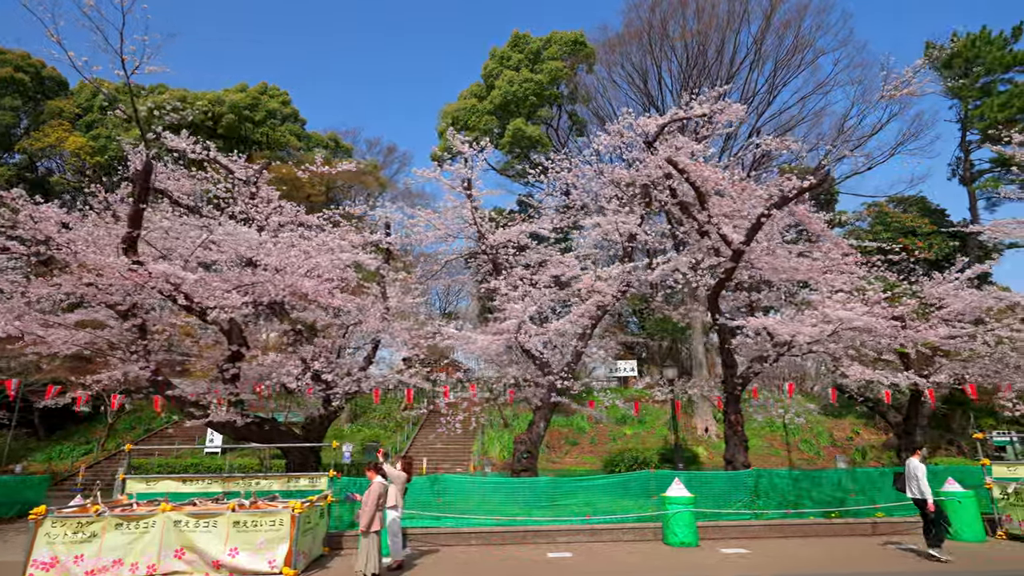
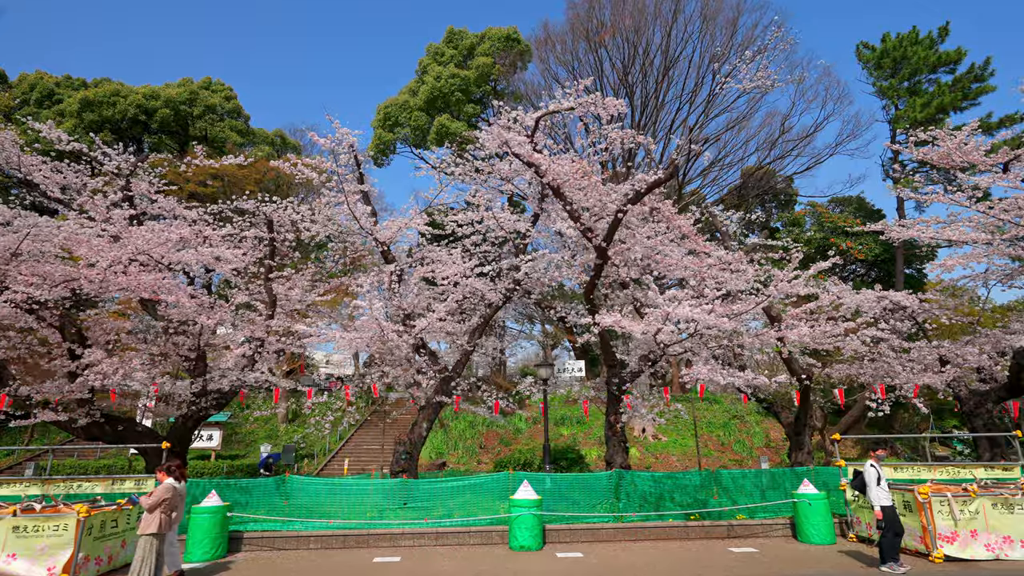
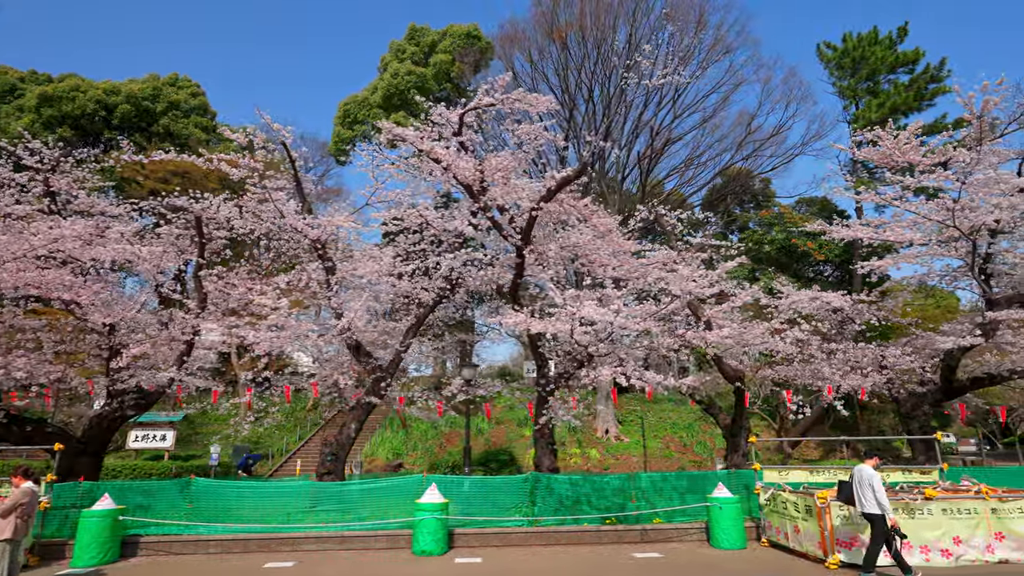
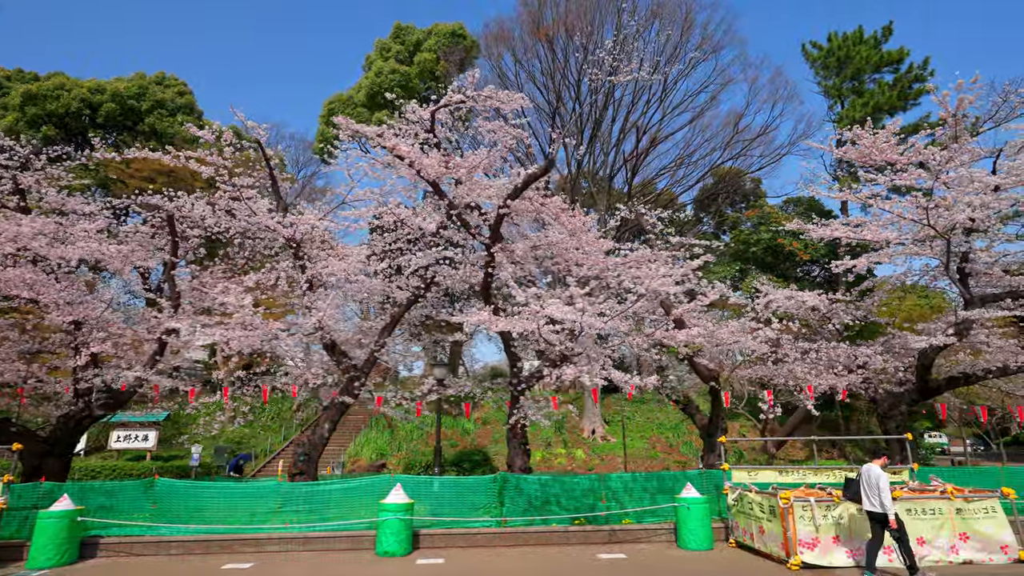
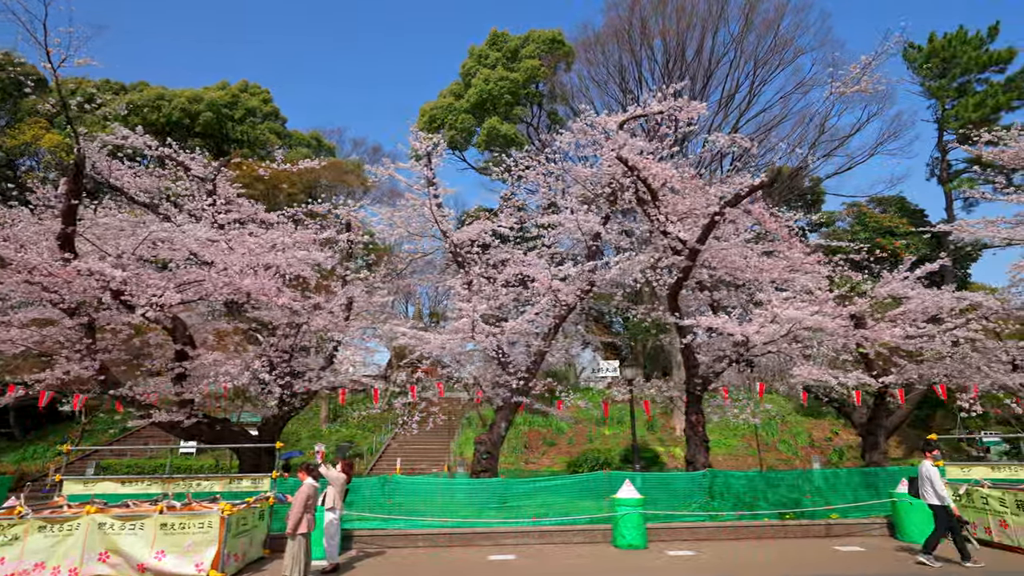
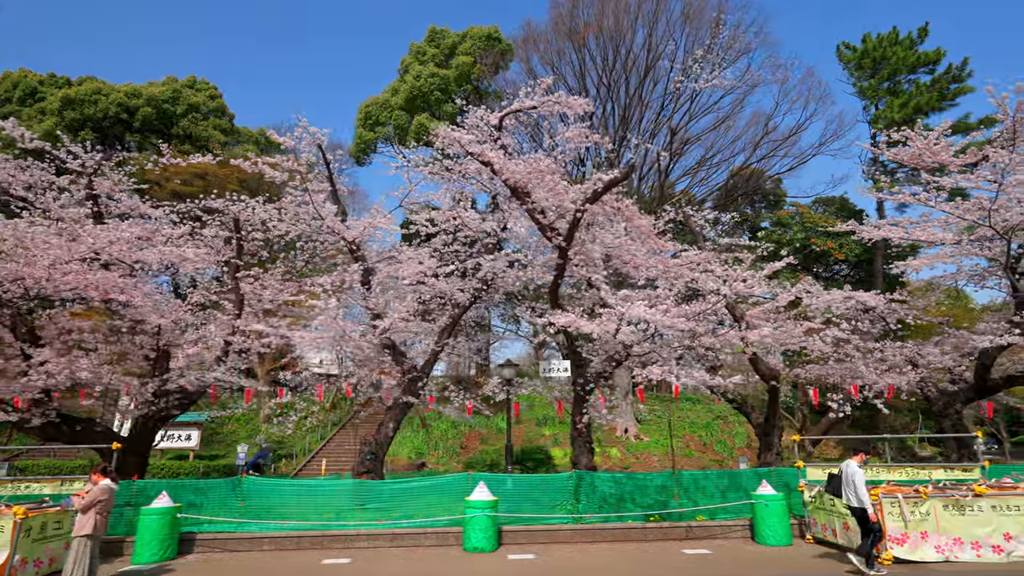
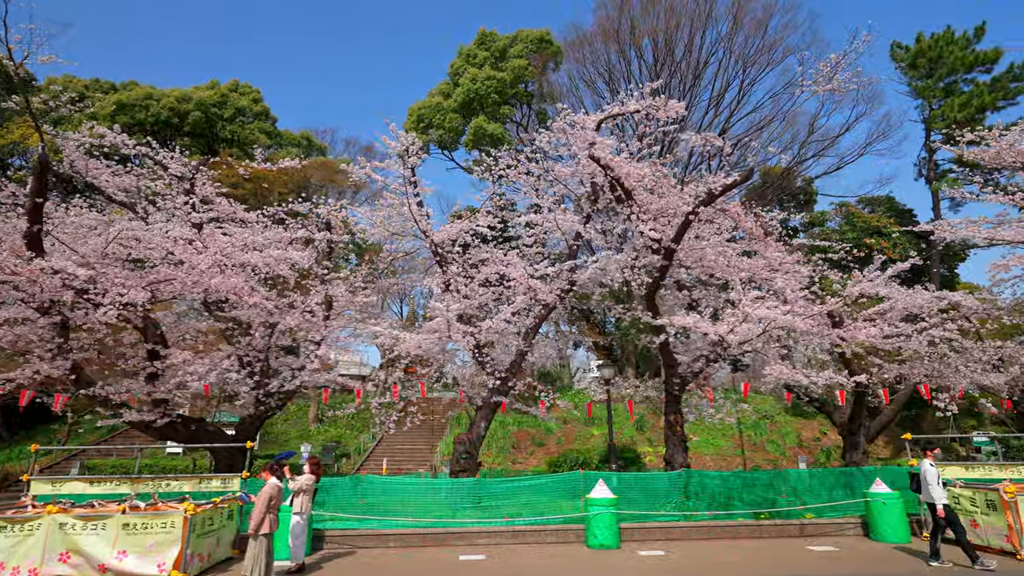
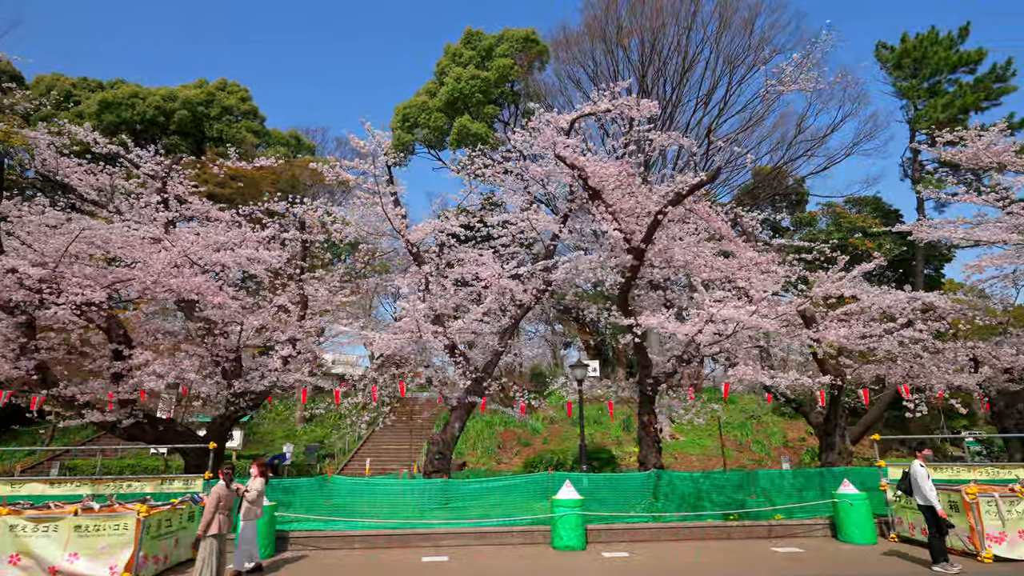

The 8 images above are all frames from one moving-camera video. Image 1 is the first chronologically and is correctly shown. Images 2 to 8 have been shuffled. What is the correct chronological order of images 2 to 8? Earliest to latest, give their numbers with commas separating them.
5, 7, 8, 2, 6, 3, 4
